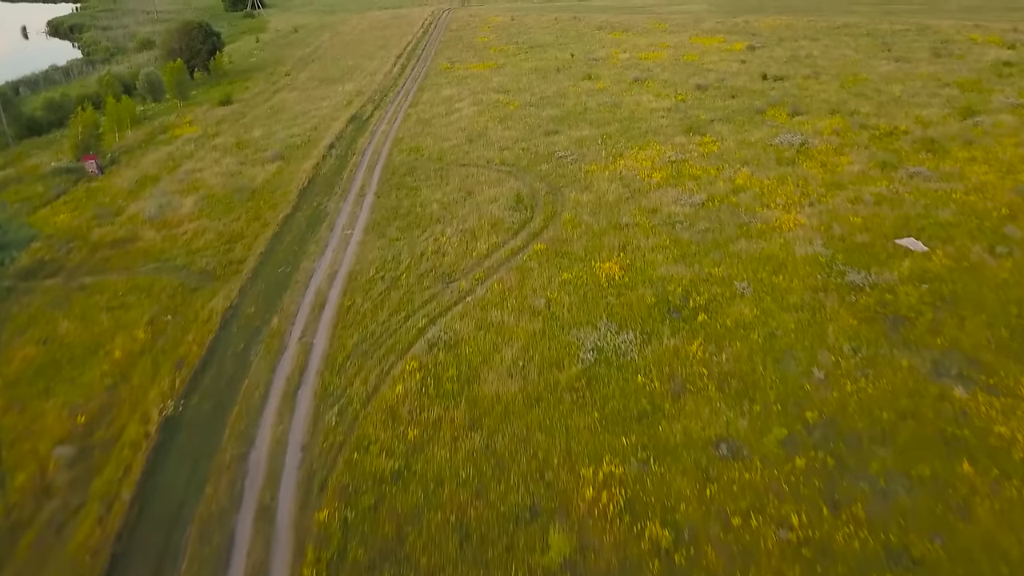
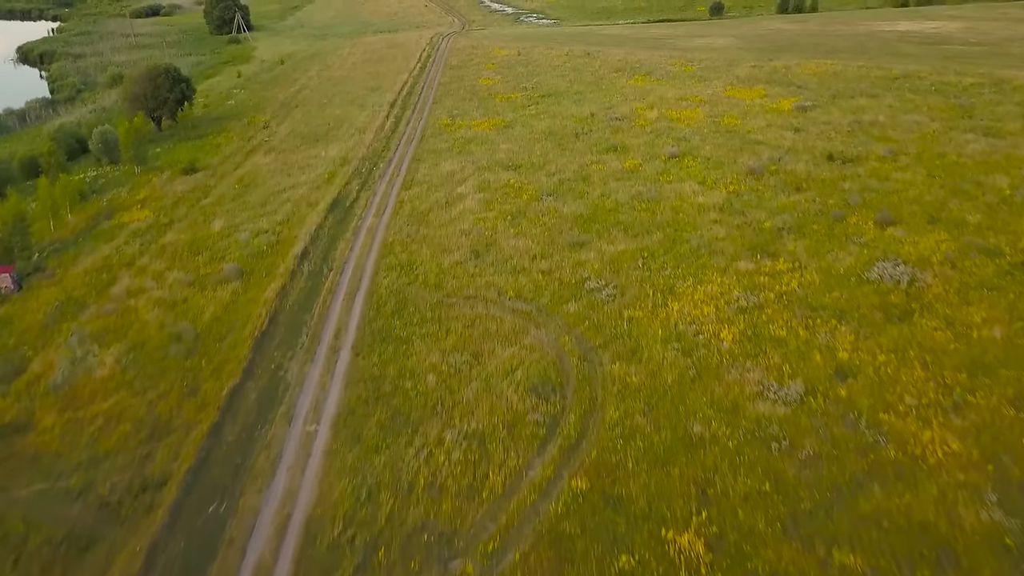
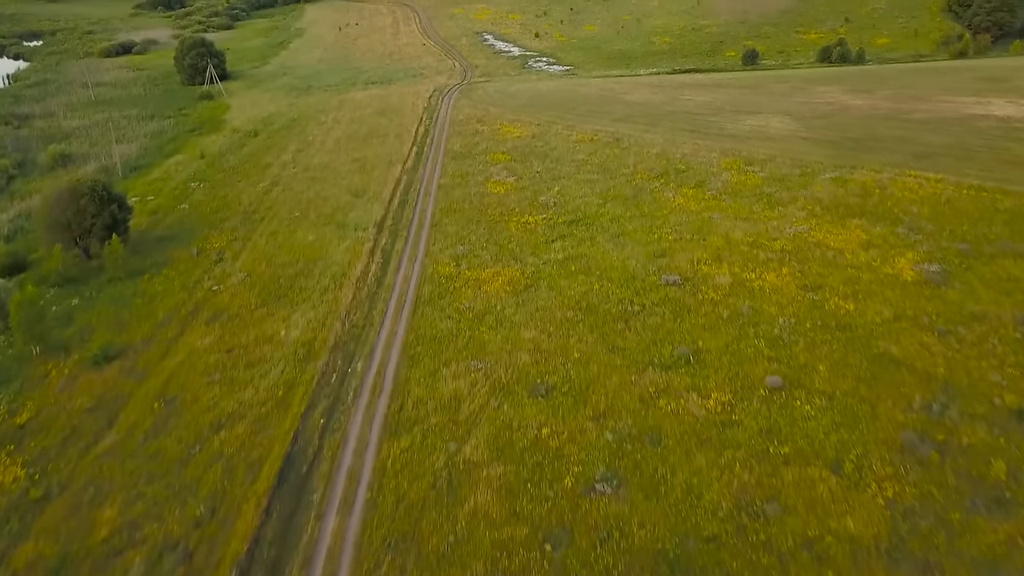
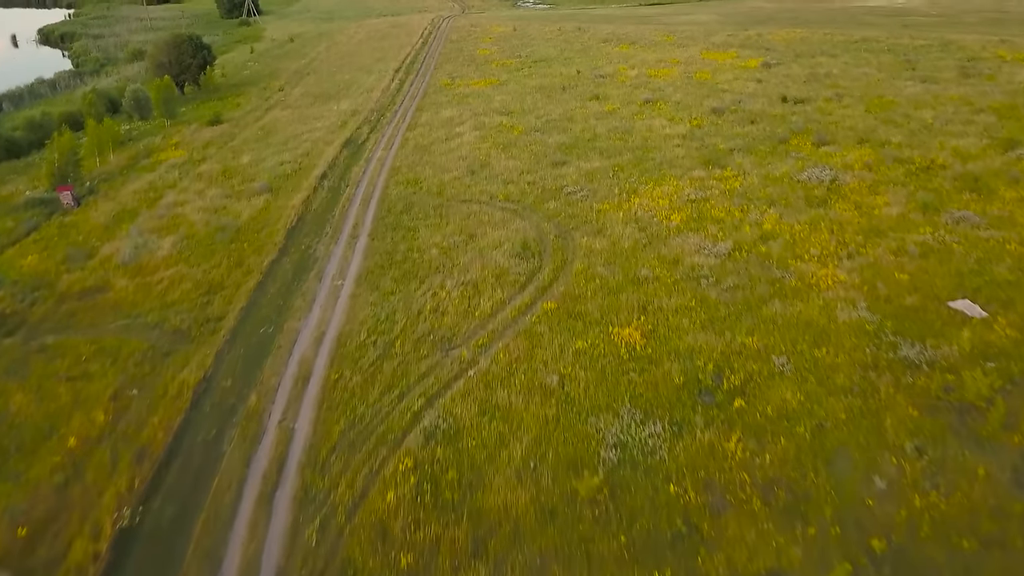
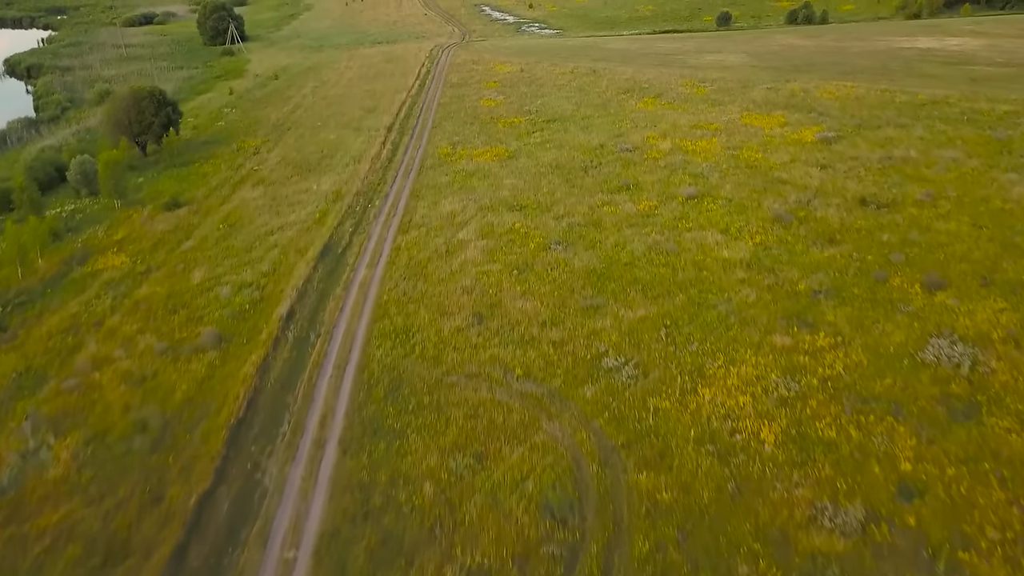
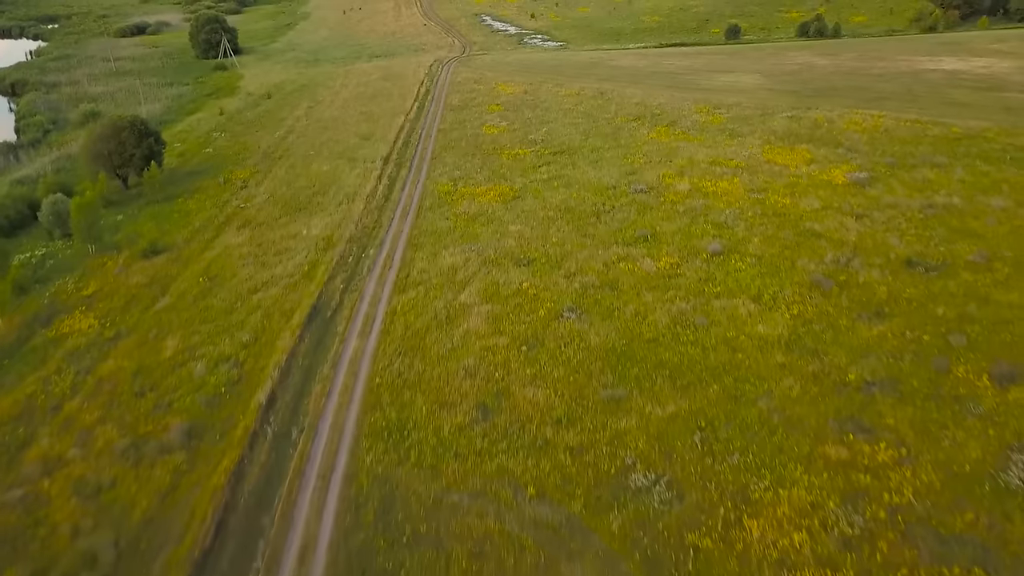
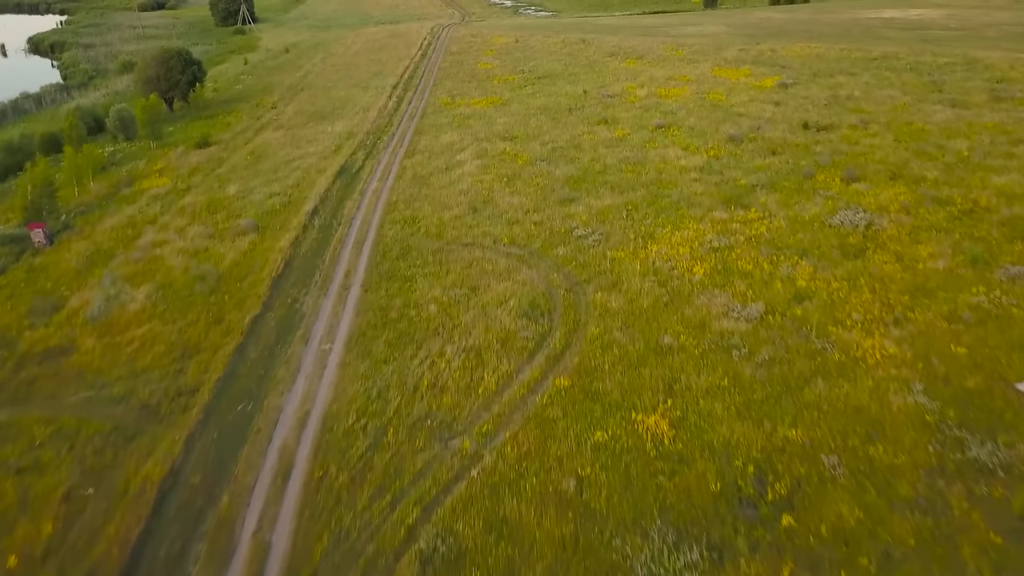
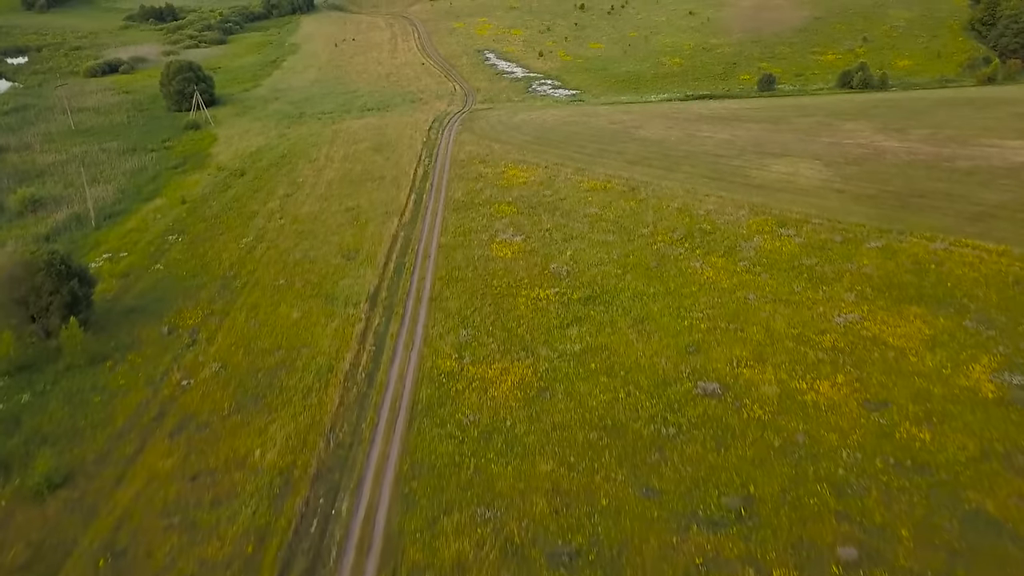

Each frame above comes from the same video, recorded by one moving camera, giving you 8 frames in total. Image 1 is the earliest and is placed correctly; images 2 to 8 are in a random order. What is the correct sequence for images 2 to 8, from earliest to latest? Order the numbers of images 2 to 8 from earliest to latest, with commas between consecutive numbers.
4, 7, 2, 5, 6, 3, 8
